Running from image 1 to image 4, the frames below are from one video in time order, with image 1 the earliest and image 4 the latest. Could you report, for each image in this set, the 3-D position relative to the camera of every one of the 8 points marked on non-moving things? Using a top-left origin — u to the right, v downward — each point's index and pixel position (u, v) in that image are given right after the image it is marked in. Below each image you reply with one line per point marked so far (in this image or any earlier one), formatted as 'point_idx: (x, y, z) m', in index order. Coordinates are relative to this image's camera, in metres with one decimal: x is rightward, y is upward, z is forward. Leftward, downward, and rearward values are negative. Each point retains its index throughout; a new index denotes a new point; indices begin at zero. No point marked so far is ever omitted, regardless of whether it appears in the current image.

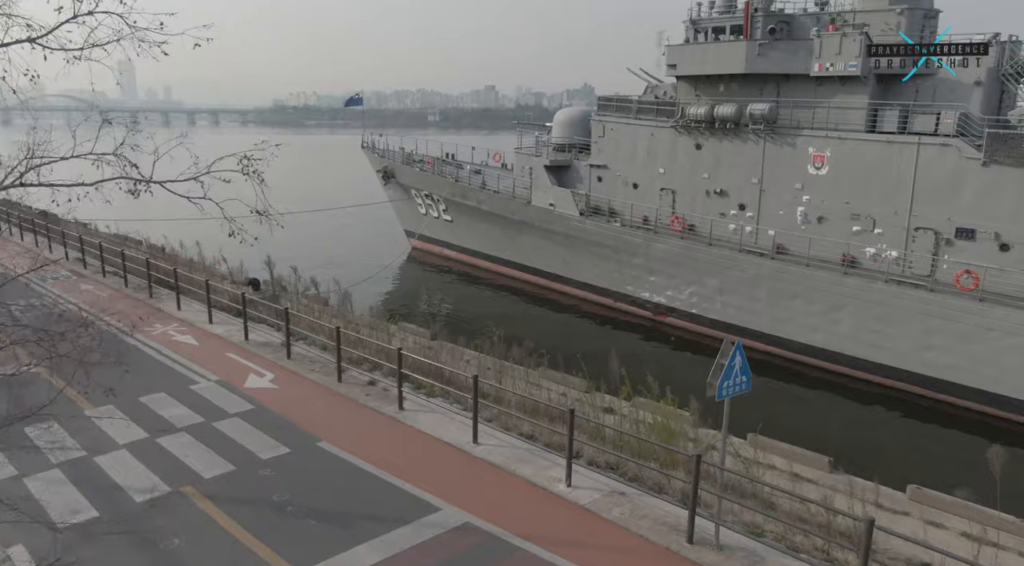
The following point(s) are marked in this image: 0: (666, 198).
0: (+3.6, +2.0, +17.0) m
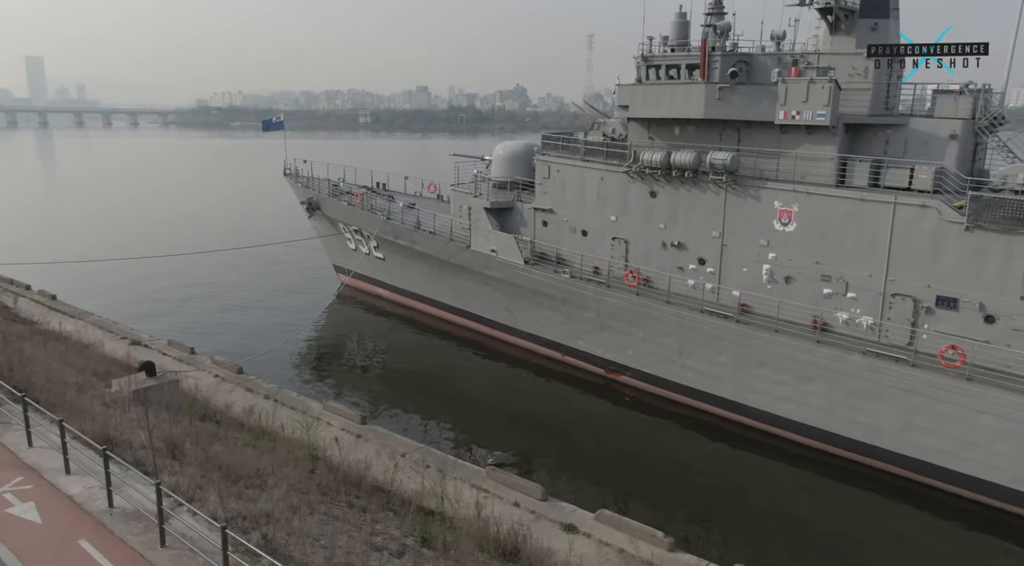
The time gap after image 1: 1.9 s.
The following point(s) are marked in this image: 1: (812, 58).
0: (+2.3, +0.7, +15.6) m
1: (+5.6, +4.2, +13.3) m
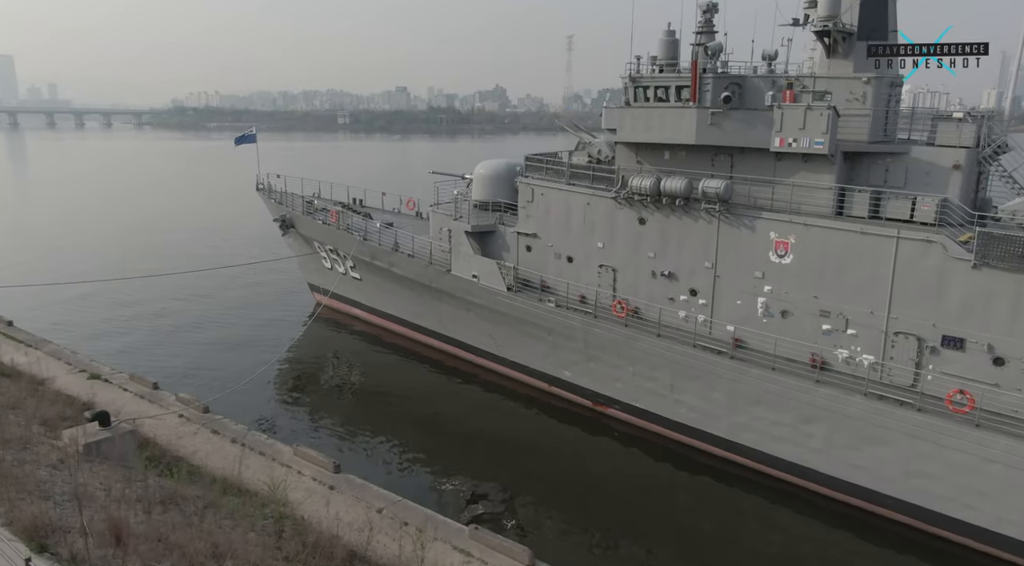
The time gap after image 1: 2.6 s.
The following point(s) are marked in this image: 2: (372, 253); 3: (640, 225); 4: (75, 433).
0: (+1.9, +0.1, +14.9) m
1: (+5.2, +3.6, +12.8) m
2: (-3.8, +0.8, +19.7) m
3: (+2.5, +1.1, +14.2) m
4: (-6.5, -2.2, +10.8) m
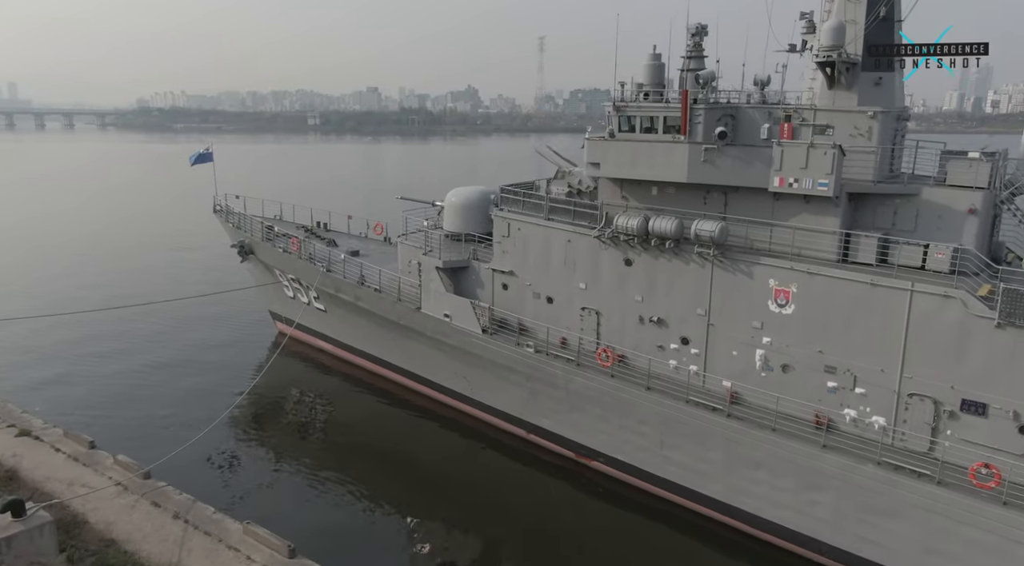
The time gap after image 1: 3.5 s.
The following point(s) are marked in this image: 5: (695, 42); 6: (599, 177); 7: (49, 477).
0: (+1.5, -0.7, +13.7) m
1: (+4.8, +2.7, +11.7) m
2: (-4.5, -0.1, +18.4) m
3: (+2.1, +0.3, +13.0) m
4: (-6.8, -3.2, +9.3) m
5: (+3.4, +4.4, +13.2) m
6: (+1.6, +2.0, +13.6) m
7: (-8.0, -3.4, +12.5) m
